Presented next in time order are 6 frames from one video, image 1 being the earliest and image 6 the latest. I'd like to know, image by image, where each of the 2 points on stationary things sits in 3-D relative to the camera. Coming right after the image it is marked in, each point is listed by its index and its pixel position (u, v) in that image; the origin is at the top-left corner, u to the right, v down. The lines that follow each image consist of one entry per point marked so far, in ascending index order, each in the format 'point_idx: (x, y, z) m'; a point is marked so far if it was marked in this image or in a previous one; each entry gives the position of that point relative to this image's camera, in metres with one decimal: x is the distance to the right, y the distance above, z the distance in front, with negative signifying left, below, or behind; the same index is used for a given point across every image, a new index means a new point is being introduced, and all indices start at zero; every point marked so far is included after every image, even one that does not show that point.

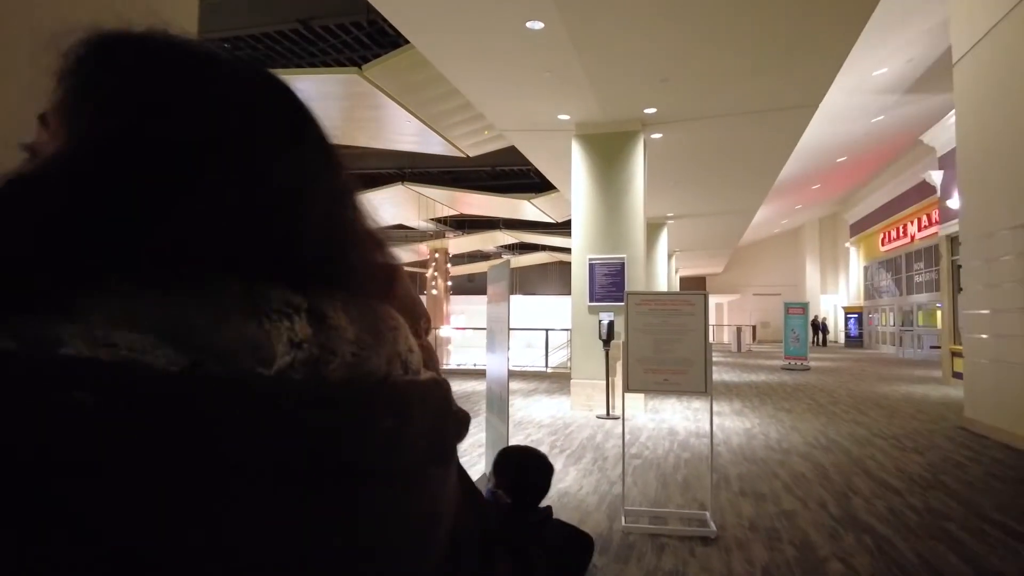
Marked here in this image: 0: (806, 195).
0: (+9.3, +3.0, +19.1) m
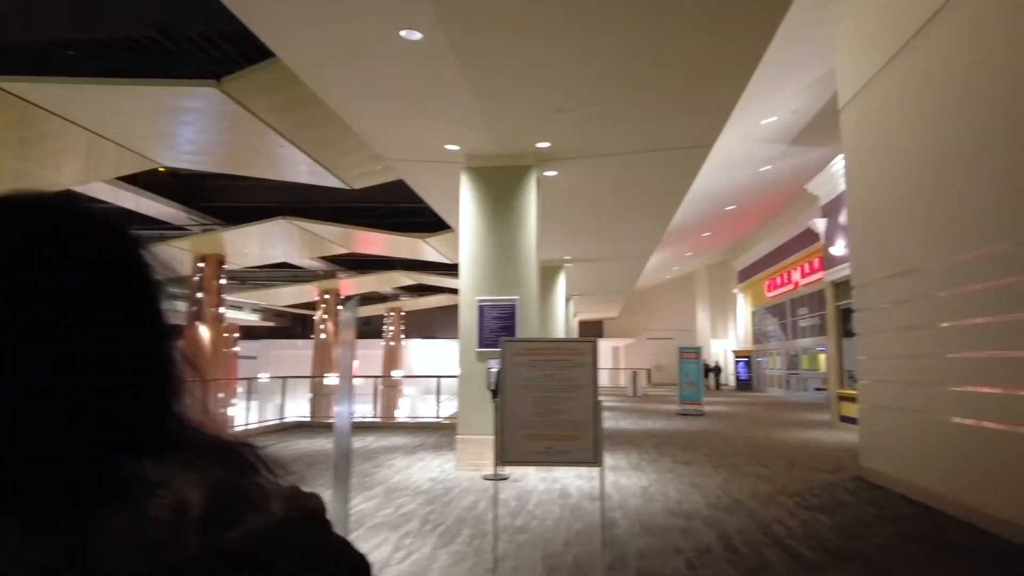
0: (+6.1, +1.5, +19.8) m
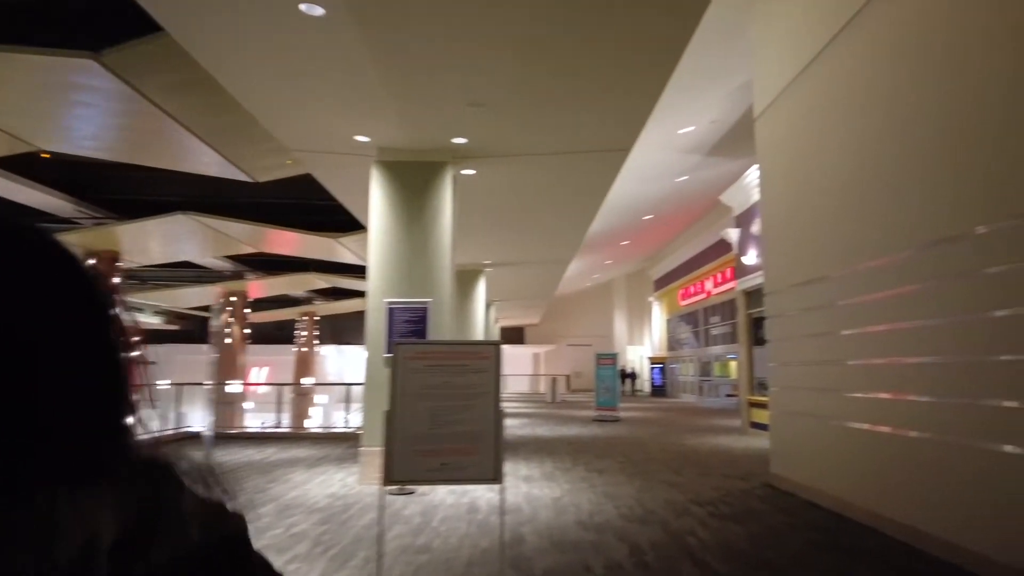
0: (+3.5, +1.3, +20.1) m
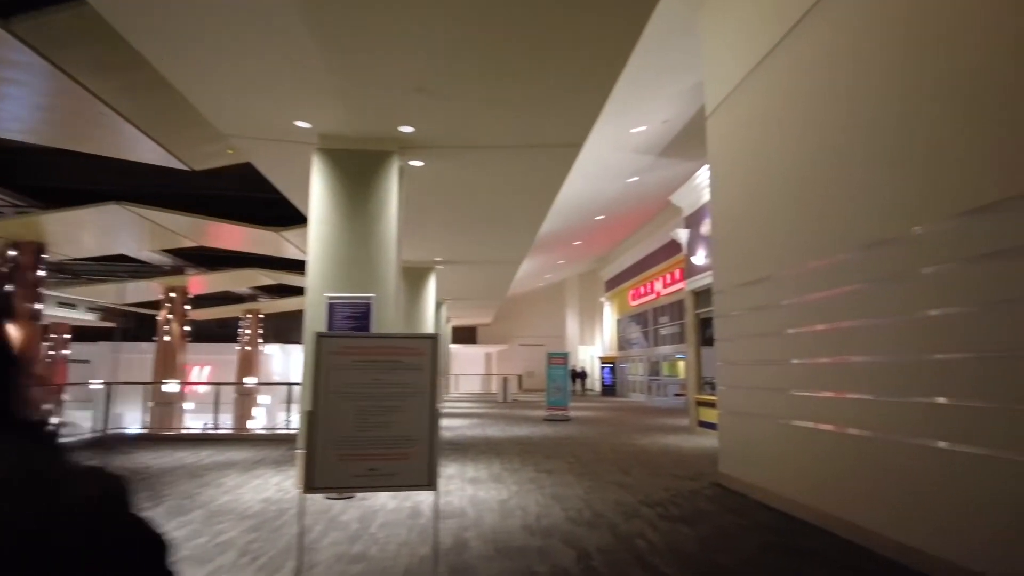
0: (+1.9, +1.3, +20.1) m
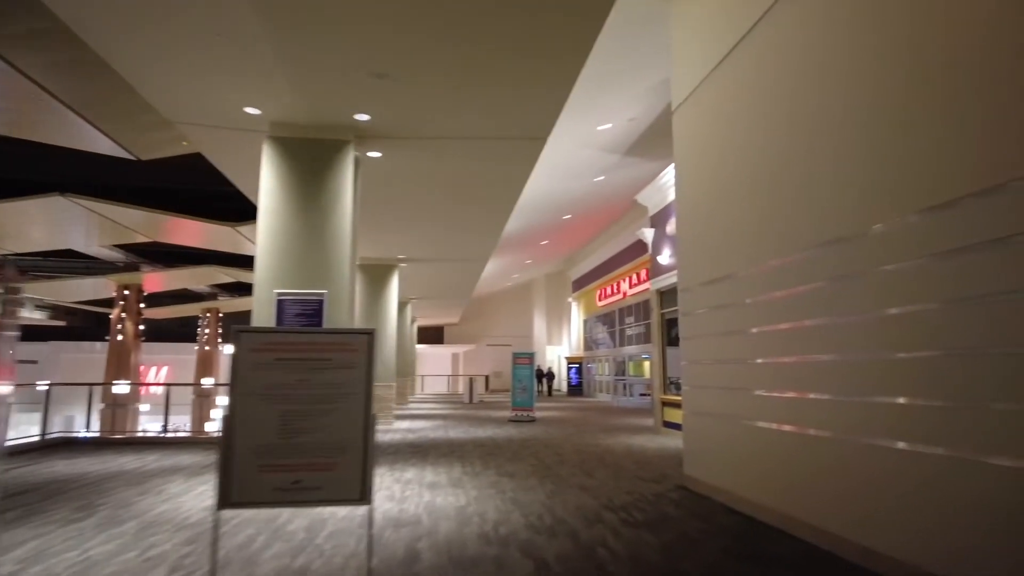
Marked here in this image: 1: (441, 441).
0: (+0.8, +1.3, +20.0) m
1: (-1.2, -2.4, +9.5) m
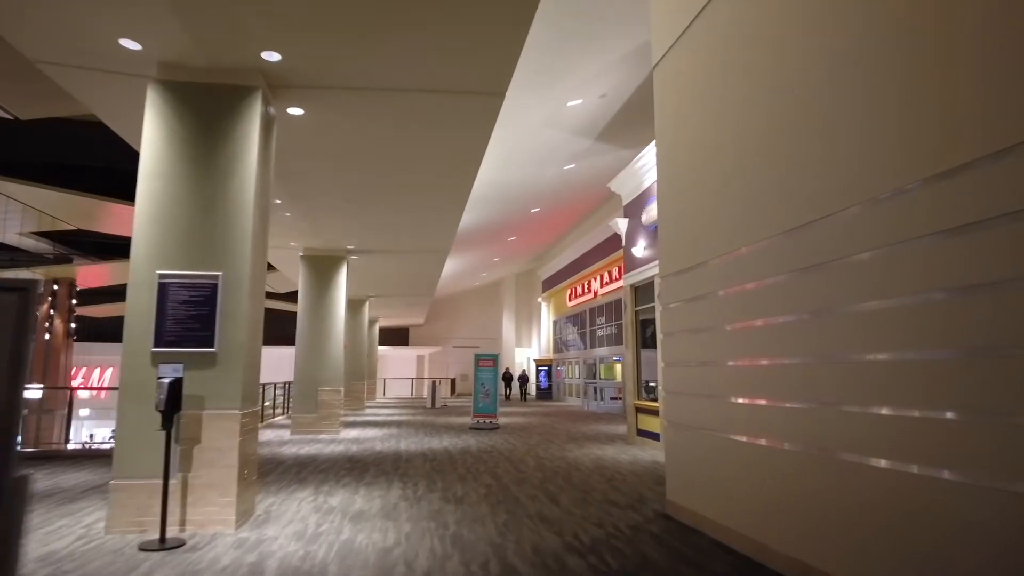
0: (-0.3, +1.3, +19.0) m
1: (-1.8, -2.3, +8.4) m
